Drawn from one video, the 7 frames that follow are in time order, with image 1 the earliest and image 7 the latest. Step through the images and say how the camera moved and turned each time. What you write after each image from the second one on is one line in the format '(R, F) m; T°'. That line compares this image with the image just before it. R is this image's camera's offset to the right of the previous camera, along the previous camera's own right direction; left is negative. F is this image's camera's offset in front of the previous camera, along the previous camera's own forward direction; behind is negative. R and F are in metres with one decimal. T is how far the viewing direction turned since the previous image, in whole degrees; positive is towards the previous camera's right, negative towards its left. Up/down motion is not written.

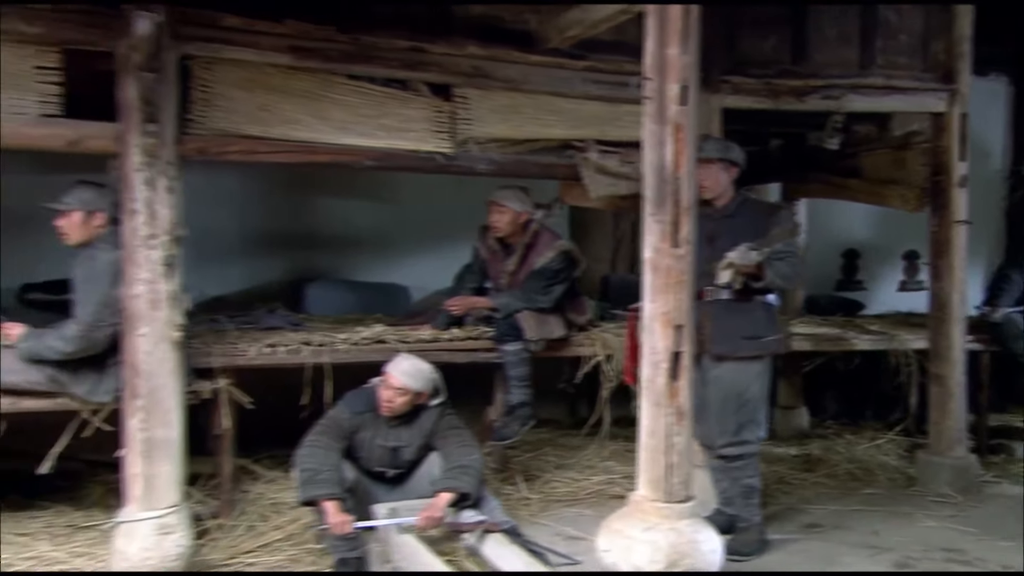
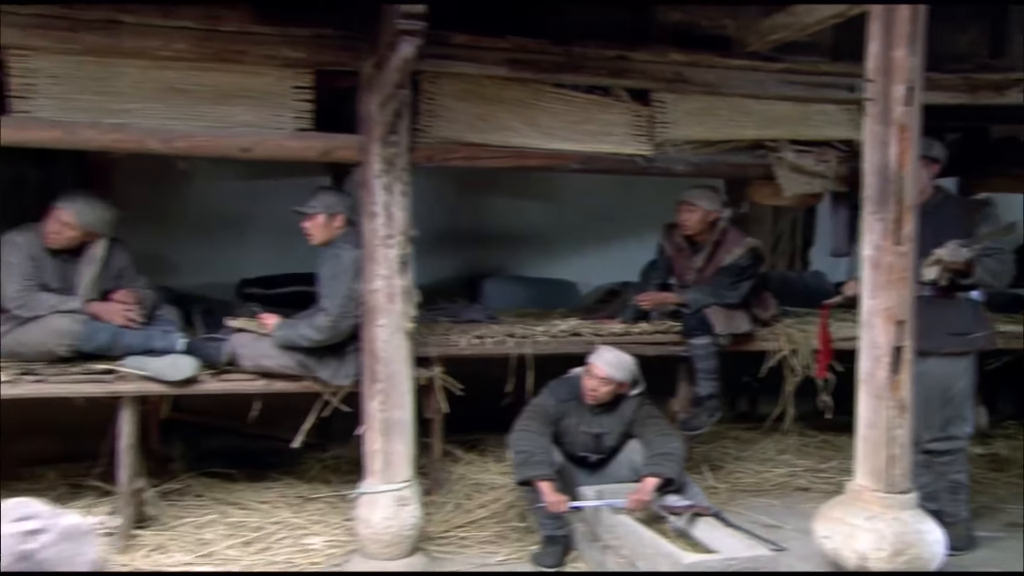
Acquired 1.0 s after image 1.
(-0.6, -0.3) m; -7°
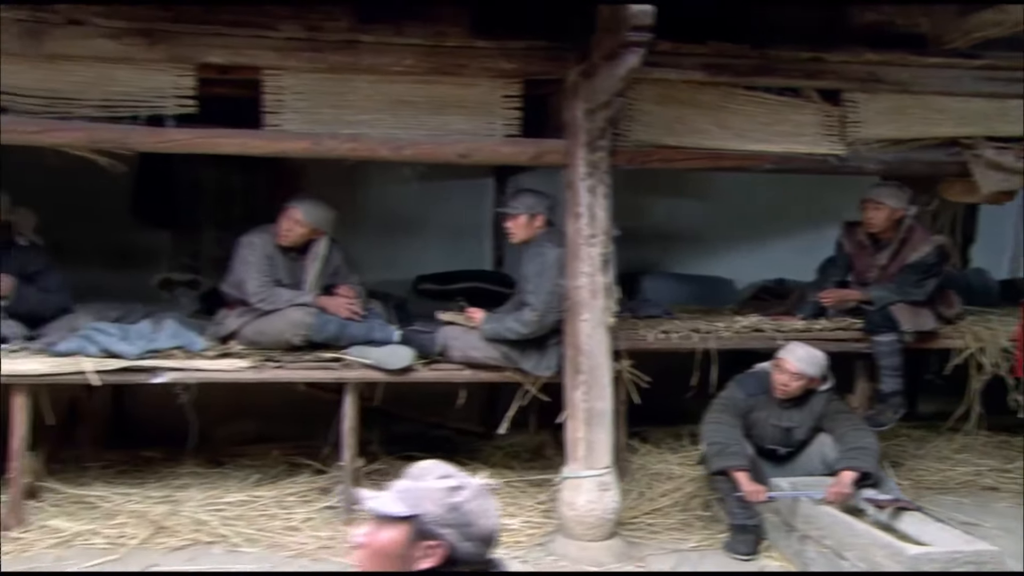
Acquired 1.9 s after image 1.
(-0.7, -0.3) m; -6°
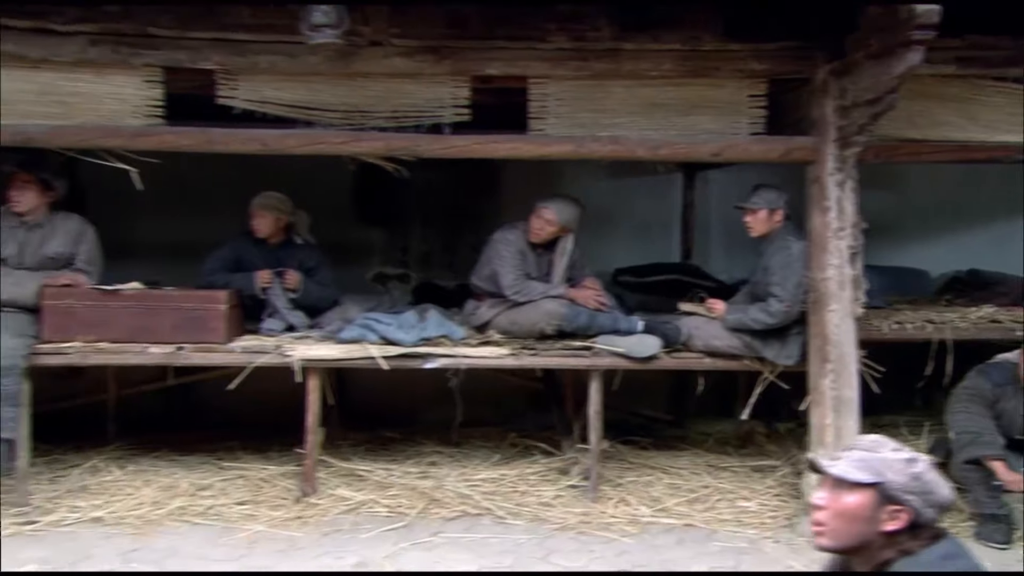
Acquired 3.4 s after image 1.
(-1.0, -0.3) m; -7°
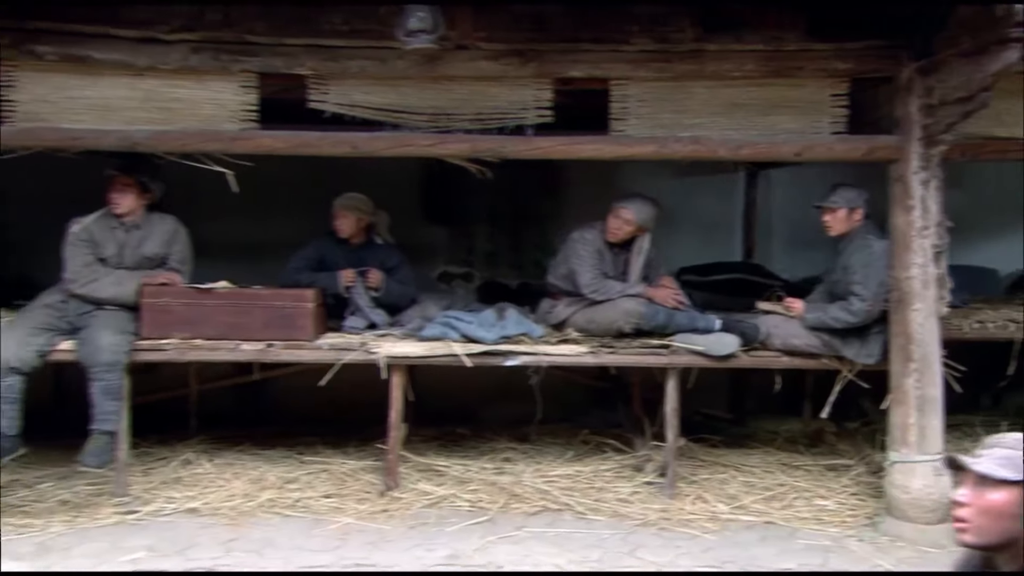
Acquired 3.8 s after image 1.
(-0.3, -0.1) m; -2°
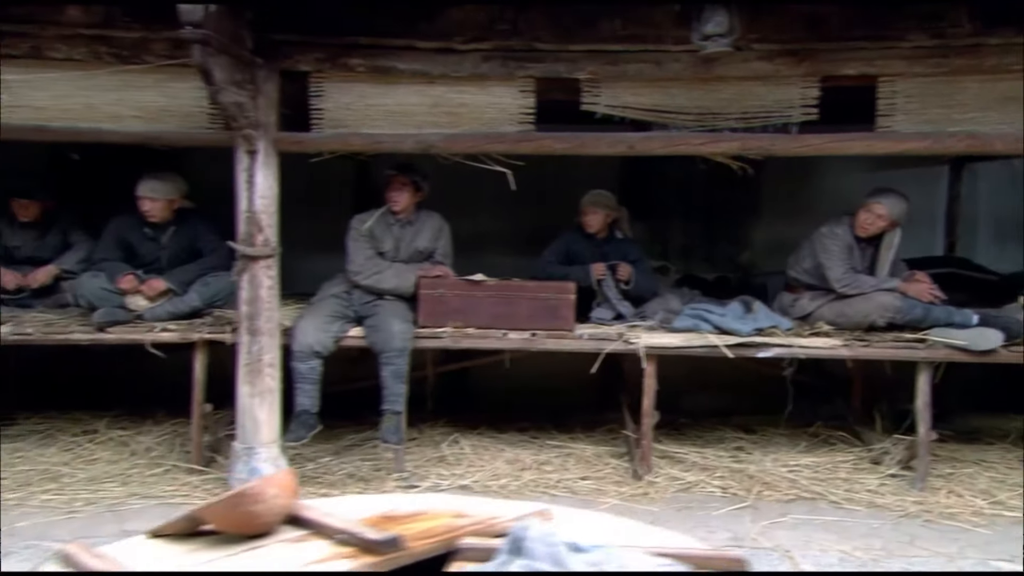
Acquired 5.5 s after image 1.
(-1.2, -0.3) m; -6°
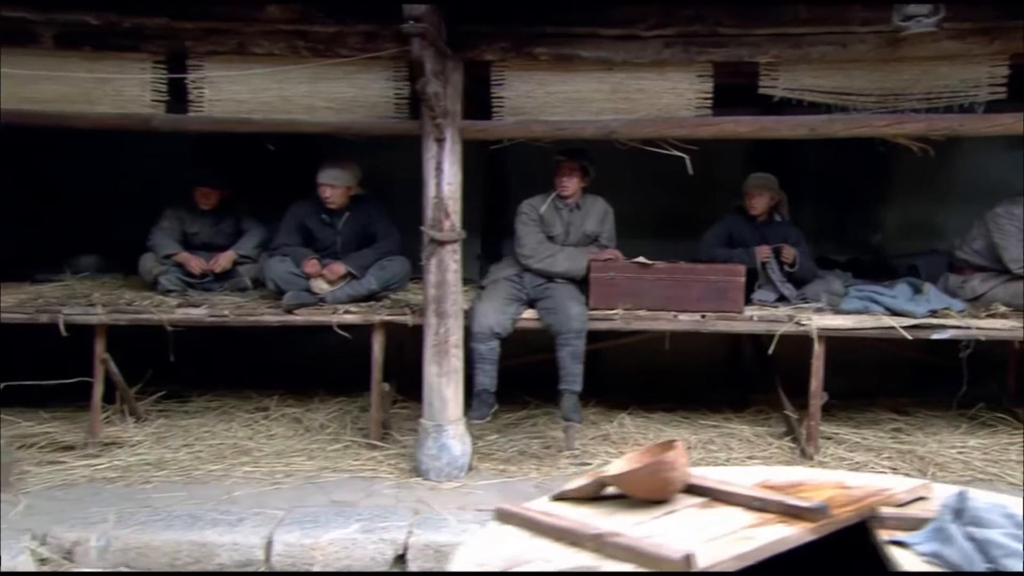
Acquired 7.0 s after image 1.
(-0.9, -0.2) m; -4°
